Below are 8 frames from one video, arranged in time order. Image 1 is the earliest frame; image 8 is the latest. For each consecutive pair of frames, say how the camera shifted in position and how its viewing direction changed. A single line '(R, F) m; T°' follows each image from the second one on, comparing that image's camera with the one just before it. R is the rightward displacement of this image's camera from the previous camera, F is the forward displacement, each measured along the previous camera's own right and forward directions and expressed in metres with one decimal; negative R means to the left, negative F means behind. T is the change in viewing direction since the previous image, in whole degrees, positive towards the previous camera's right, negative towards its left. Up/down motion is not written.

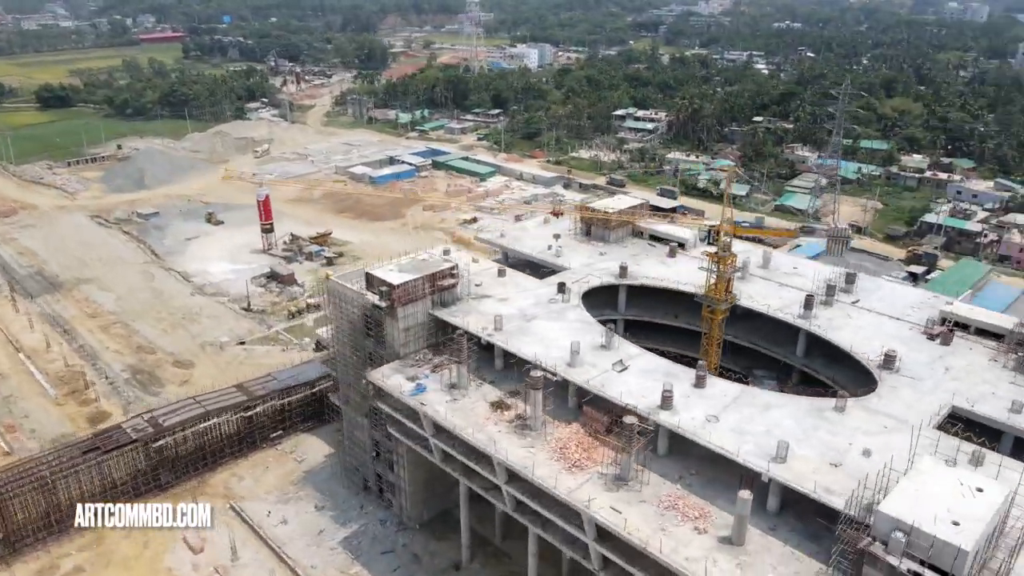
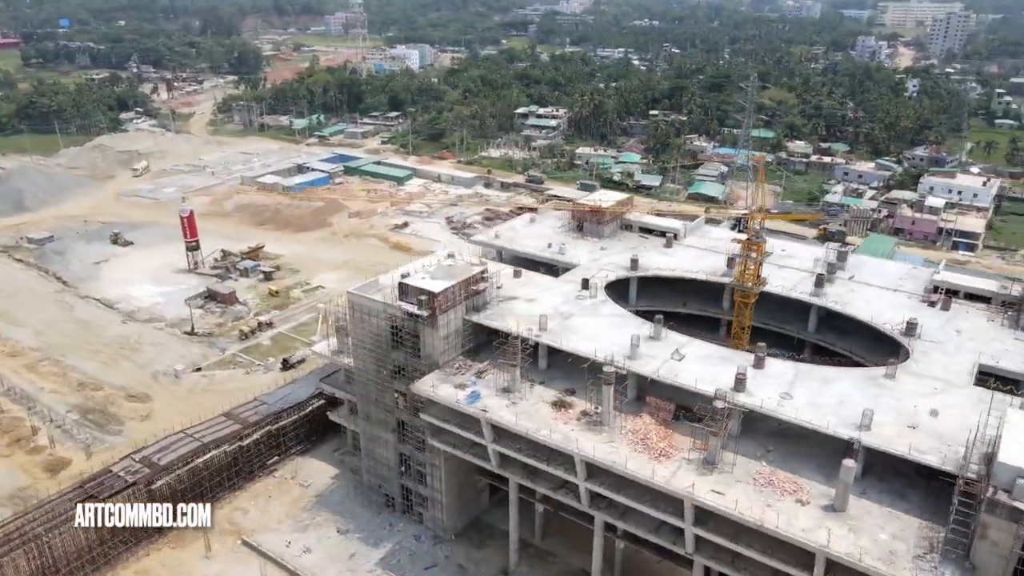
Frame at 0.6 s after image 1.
(-8.0, +0.7) m; +10°
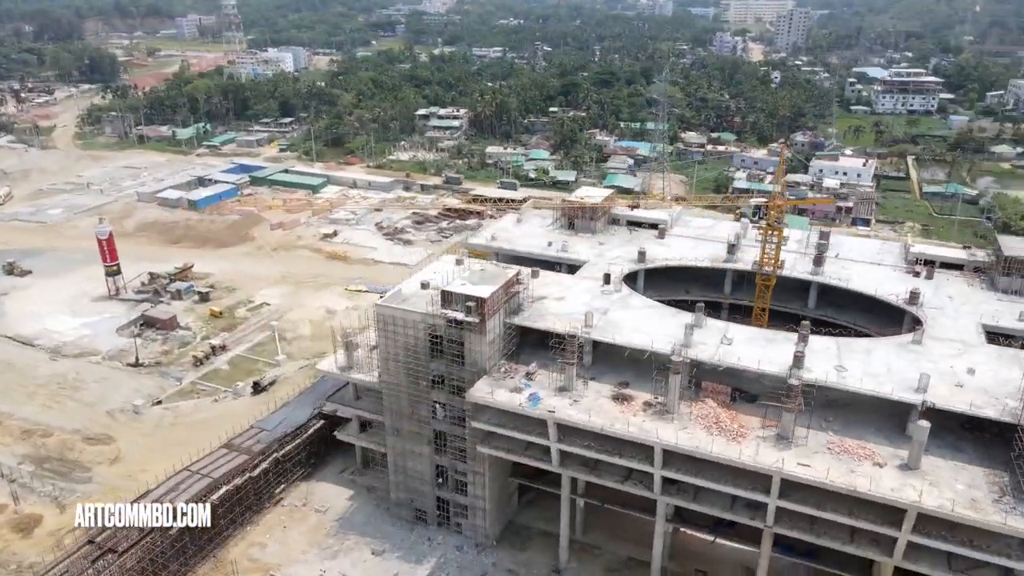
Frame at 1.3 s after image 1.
(-8.2, +0.7) m; +10°
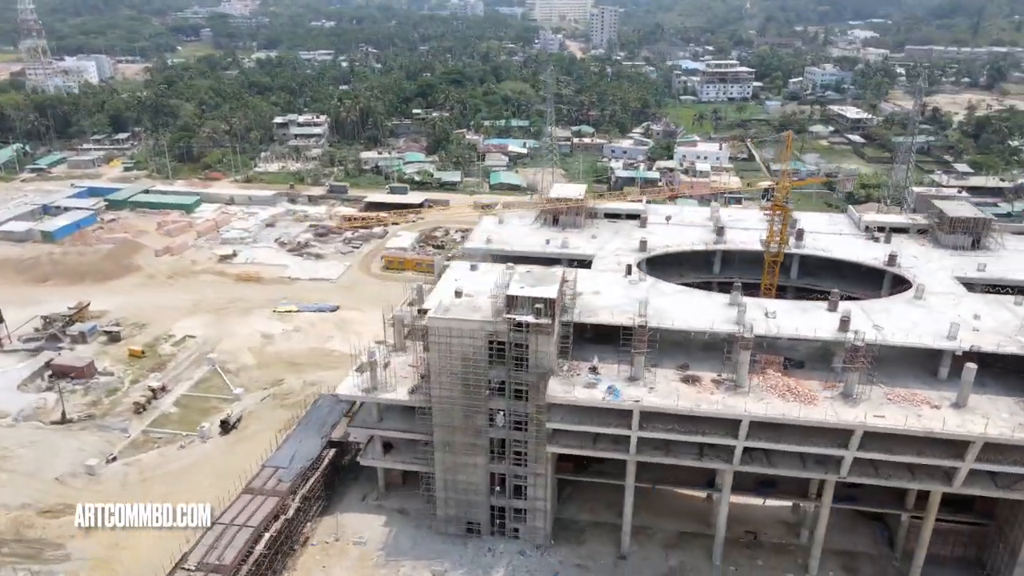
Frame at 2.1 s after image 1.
(-11.3, +1.3) m; +14°
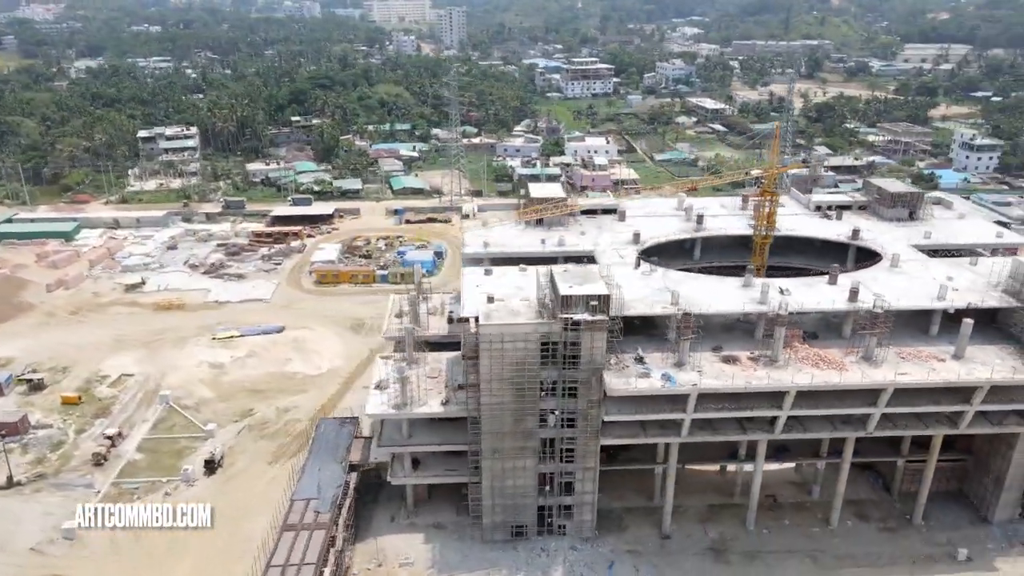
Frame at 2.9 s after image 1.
(-9.6, +0.8) m; +12°
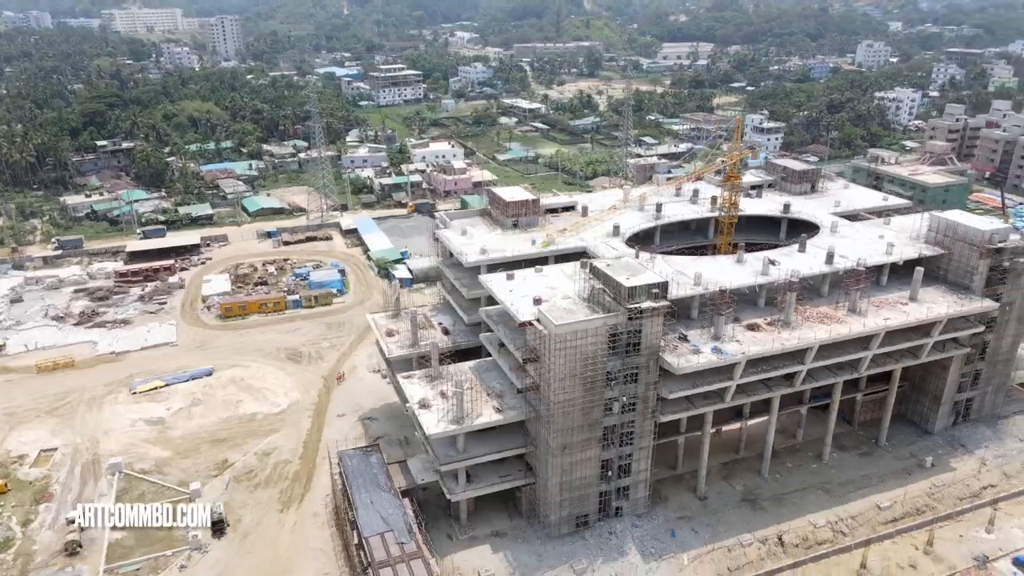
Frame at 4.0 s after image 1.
(-13.9, +1.2) m; +17°
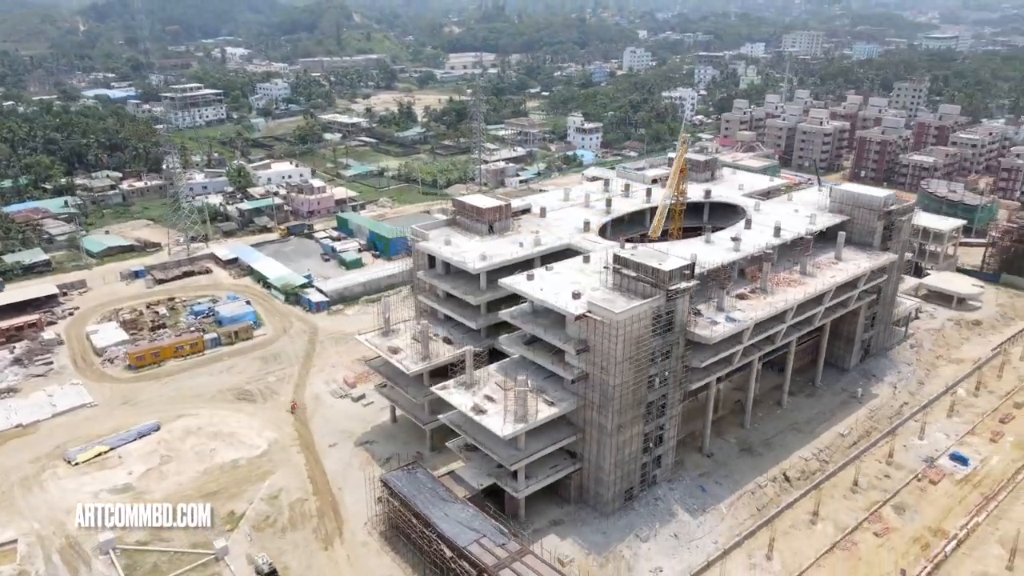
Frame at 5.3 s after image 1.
(-14.5, +0.3) m; +17°
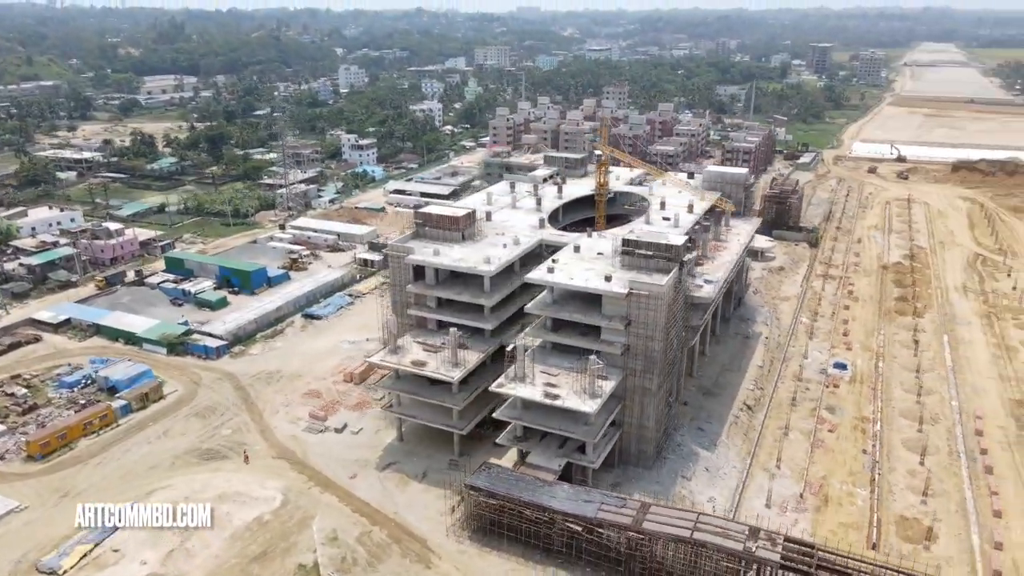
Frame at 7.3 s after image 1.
(-20.7, +1.1) m; +23°
